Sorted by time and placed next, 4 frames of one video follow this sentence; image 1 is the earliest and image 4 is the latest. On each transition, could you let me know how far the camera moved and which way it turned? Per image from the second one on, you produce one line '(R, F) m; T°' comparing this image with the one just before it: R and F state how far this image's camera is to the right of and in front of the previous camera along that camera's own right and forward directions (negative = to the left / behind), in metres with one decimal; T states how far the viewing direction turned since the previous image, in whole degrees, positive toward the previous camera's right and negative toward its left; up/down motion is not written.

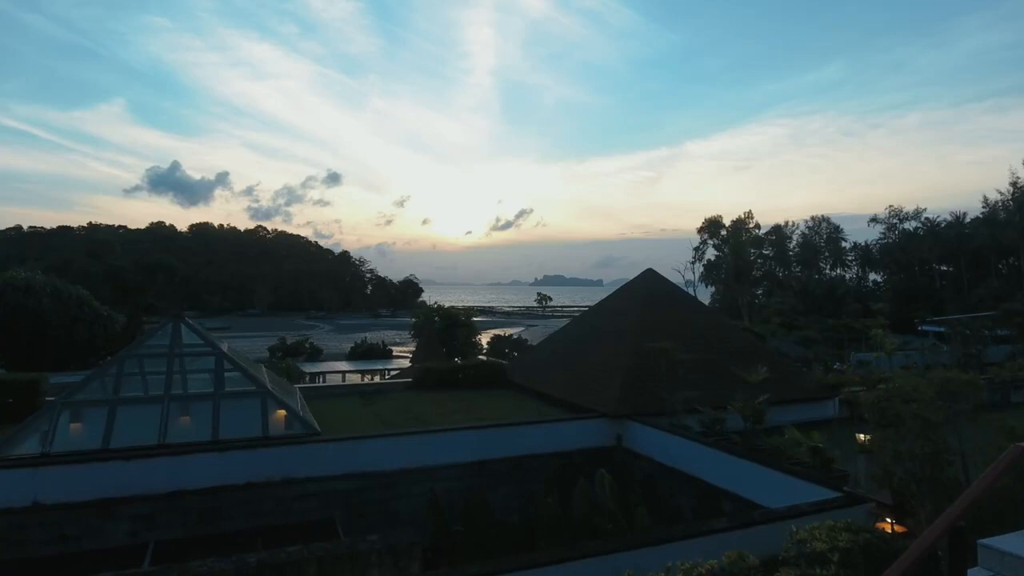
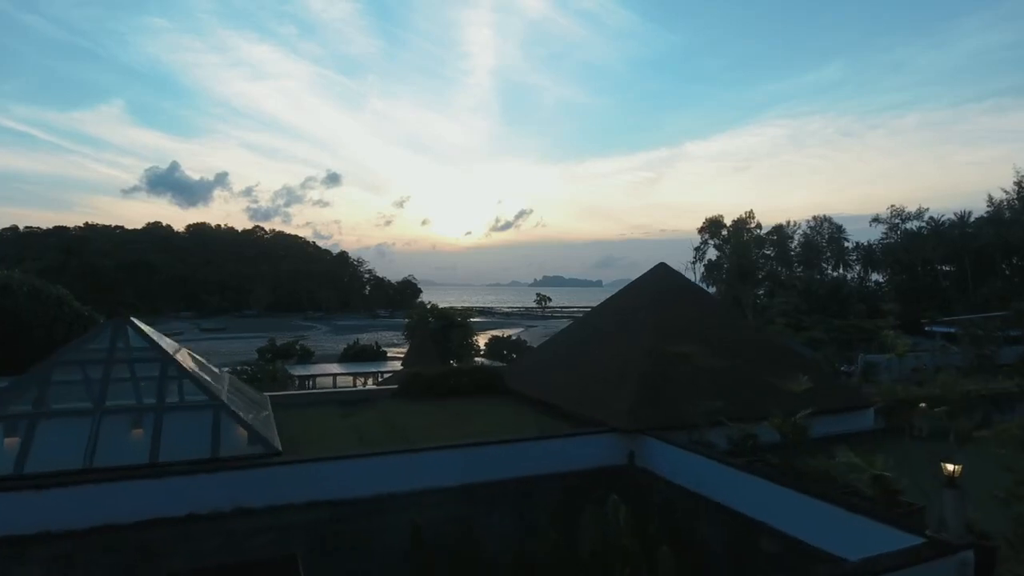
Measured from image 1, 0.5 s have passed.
(0.0, +0.8) m; 0°
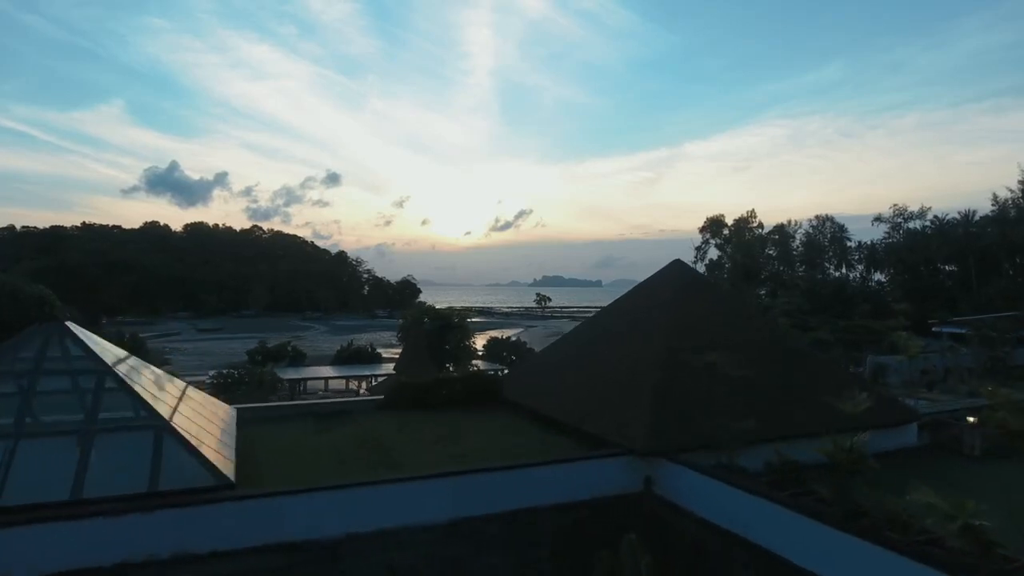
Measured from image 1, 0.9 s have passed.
(0.0, +0.7) m; 0°
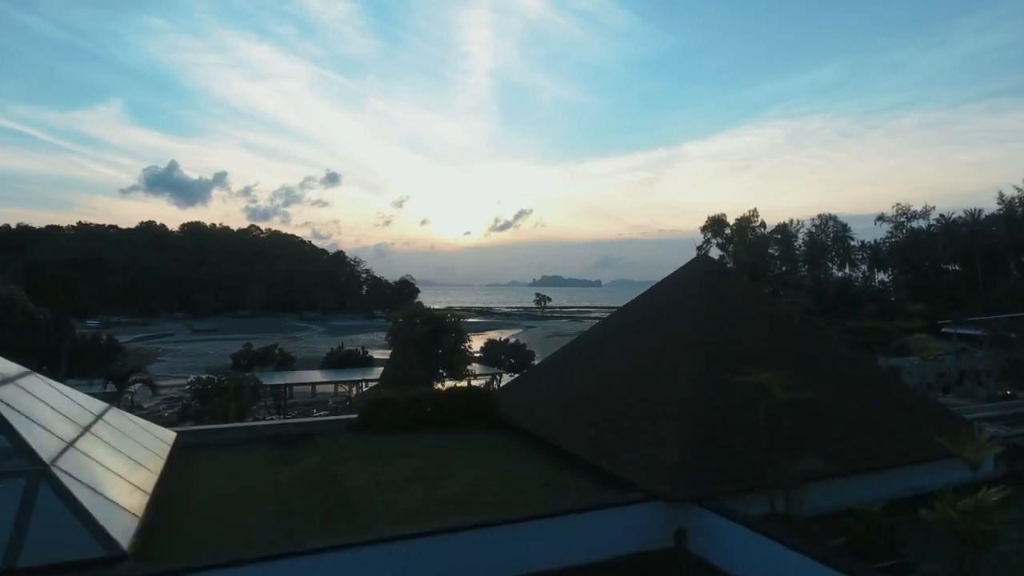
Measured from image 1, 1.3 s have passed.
(0.0, +0.9) m; 0°
